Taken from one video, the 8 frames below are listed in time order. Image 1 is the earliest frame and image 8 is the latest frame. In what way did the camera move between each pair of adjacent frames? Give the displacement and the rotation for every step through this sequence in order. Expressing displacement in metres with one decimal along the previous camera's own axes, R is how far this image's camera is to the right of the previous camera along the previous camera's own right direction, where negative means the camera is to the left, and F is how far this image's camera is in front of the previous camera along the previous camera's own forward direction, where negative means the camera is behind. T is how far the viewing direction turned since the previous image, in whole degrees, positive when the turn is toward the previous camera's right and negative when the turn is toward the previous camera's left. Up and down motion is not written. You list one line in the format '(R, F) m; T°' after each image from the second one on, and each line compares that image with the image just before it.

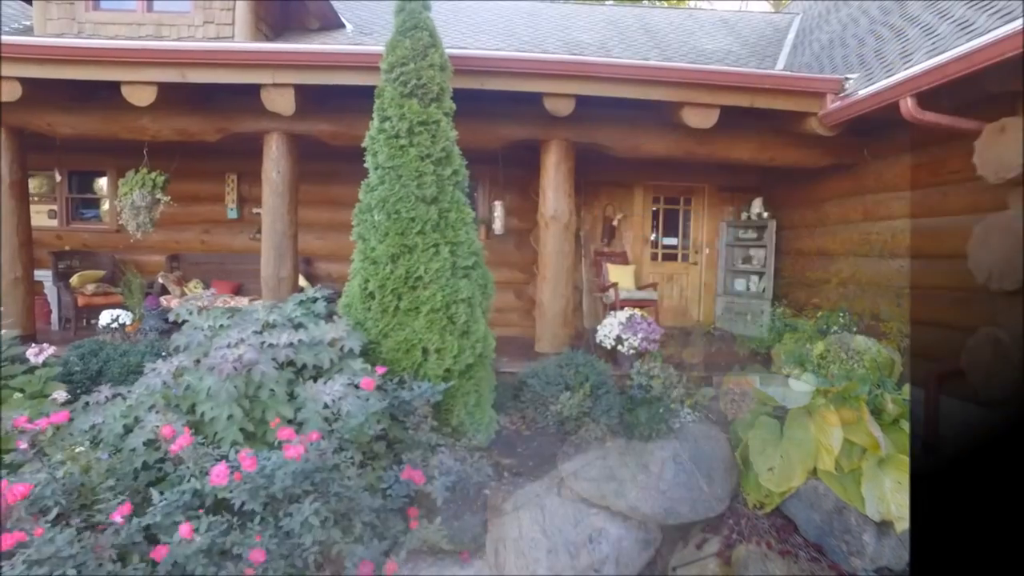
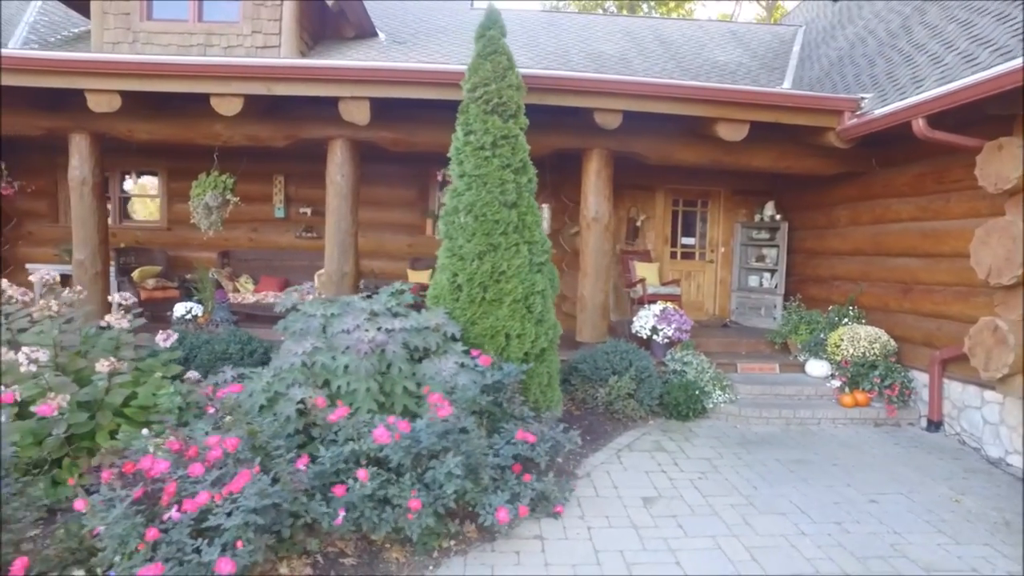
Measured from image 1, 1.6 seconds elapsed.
(-0.6, -0.5) m; +1°
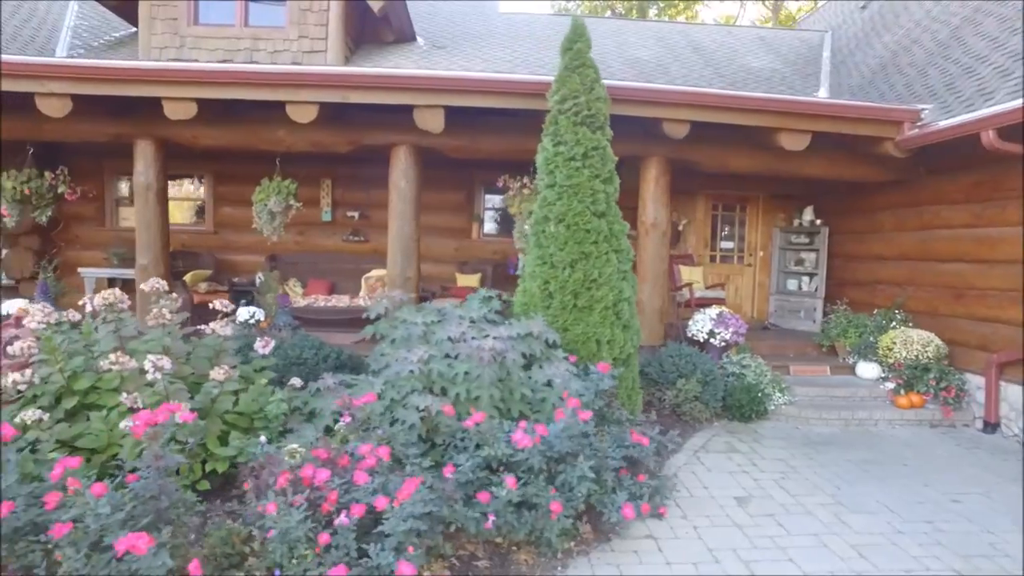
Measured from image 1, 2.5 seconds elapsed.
(-0.7, -0.1) m; +1°
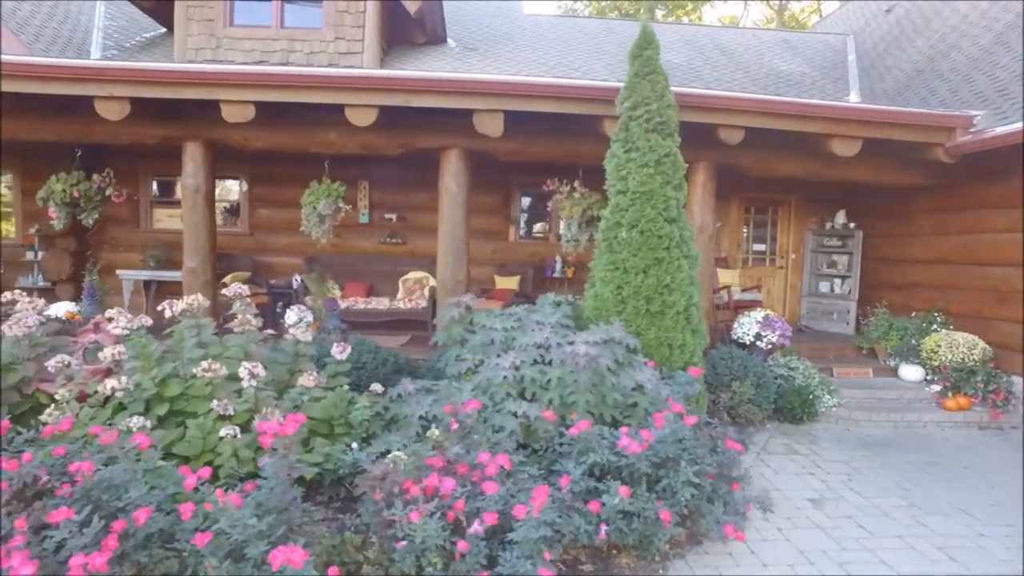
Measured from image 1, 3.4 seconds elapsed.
(-0.5, 0.0) m; +1°
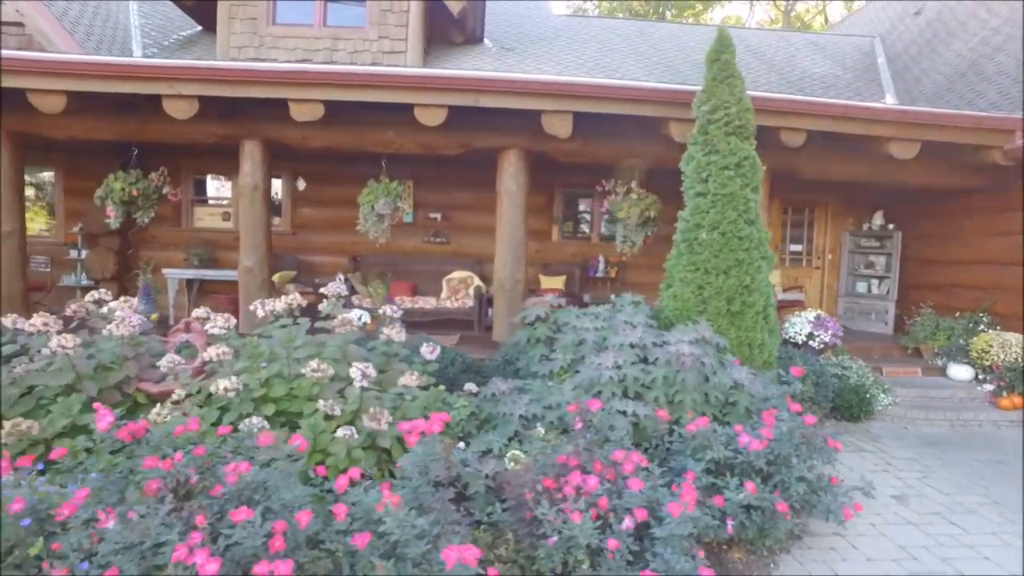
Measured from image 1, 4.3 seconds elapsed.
(-0.6, 0.0) m; +1°
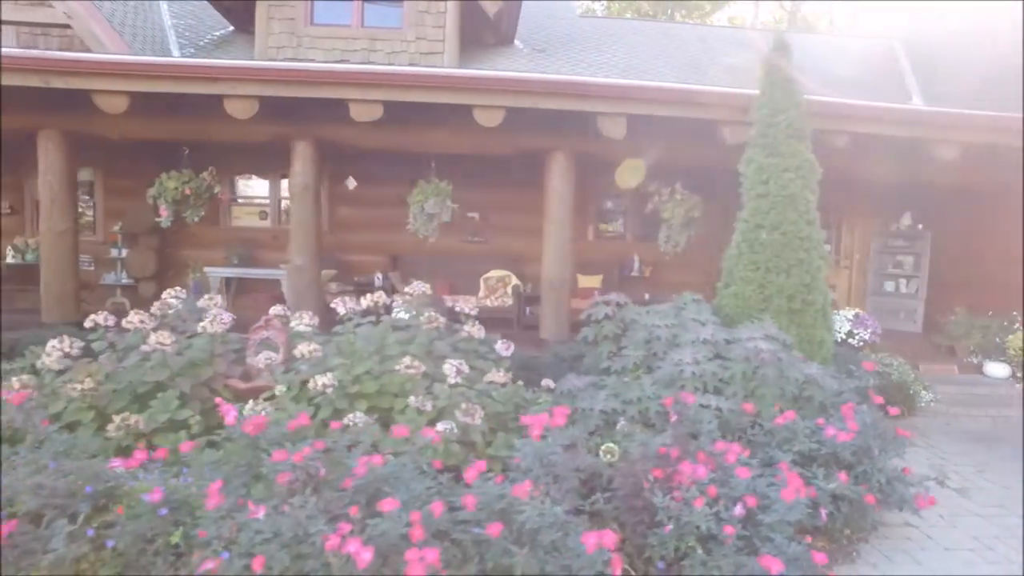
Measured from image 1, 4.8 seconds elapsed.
(-0.5, -0.1) m; 0°
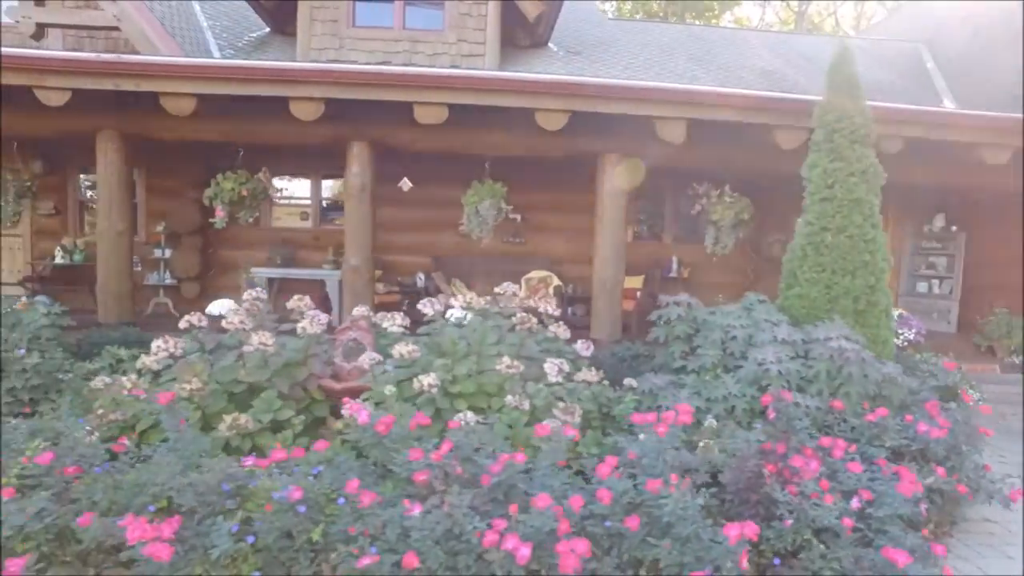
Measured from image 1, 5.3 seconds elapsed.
(-0.6, -0.1) m; 0°
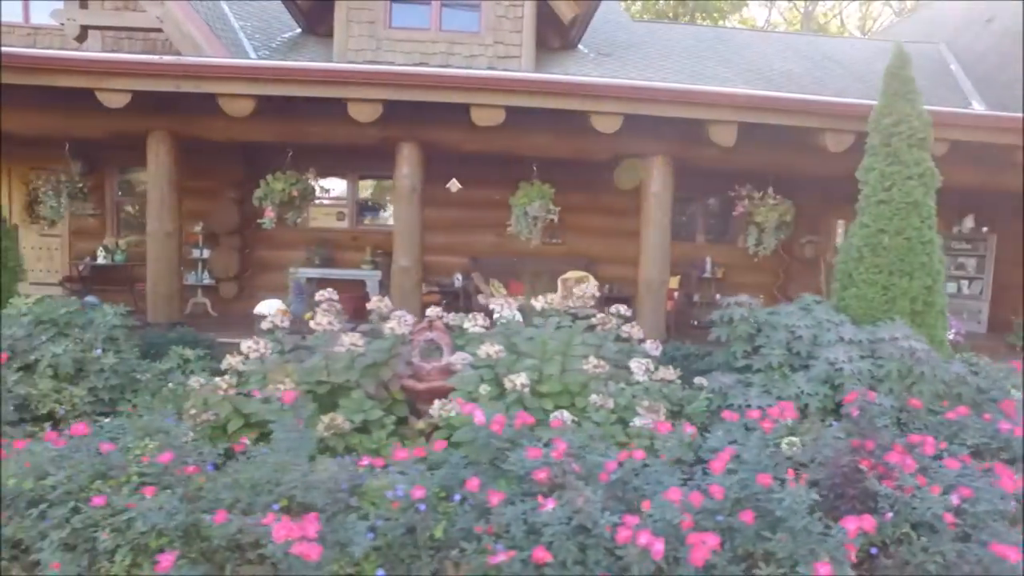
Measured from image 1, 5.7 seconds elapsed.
(-0.5, 0.0) m; 0°
